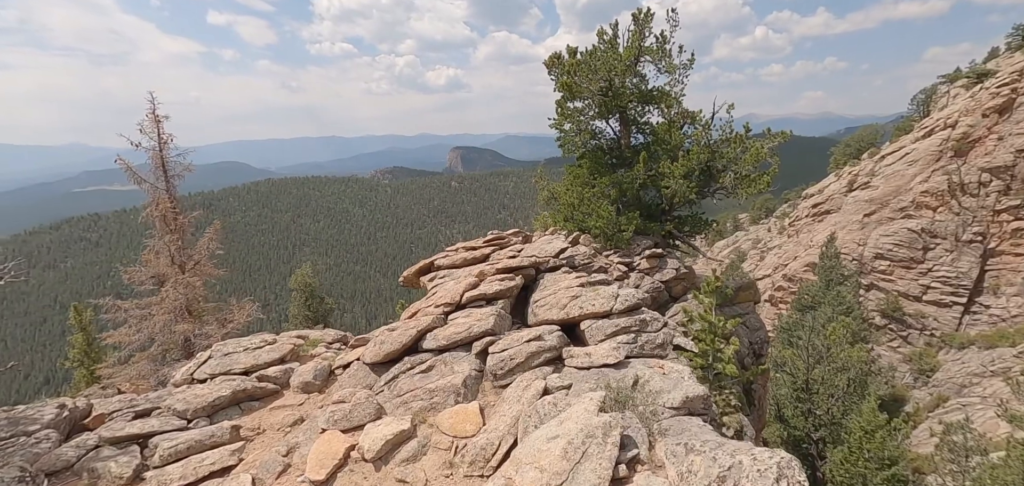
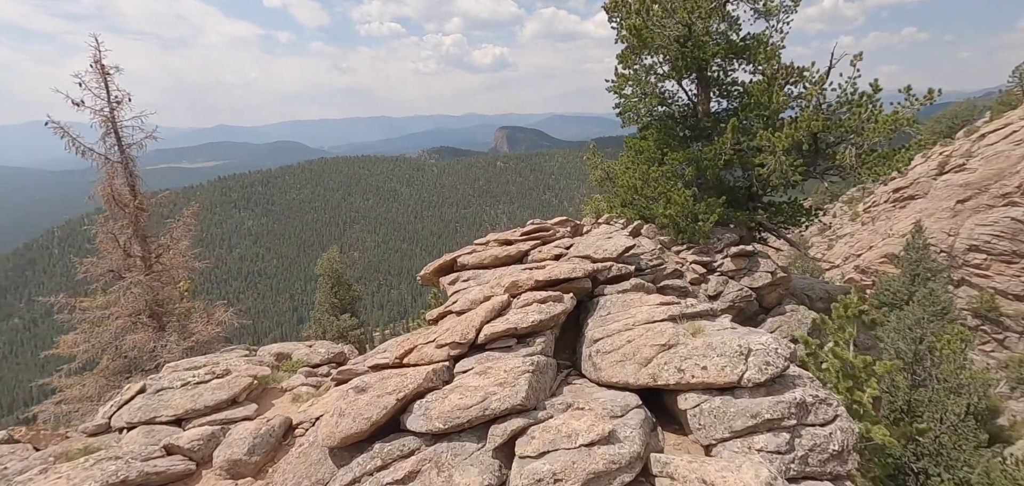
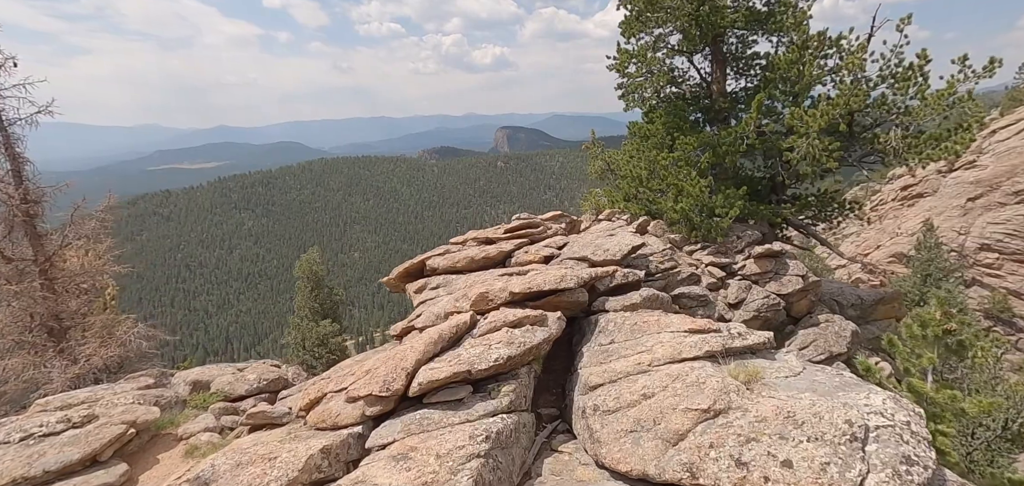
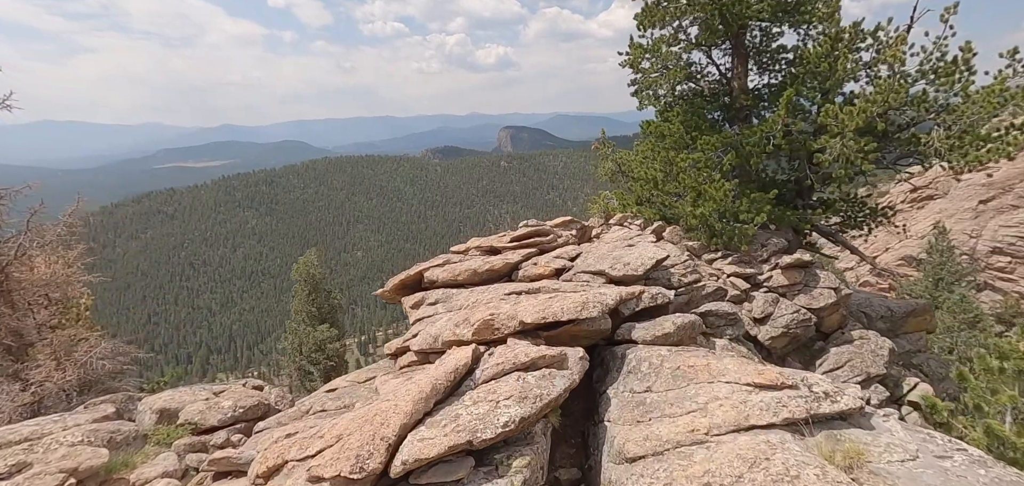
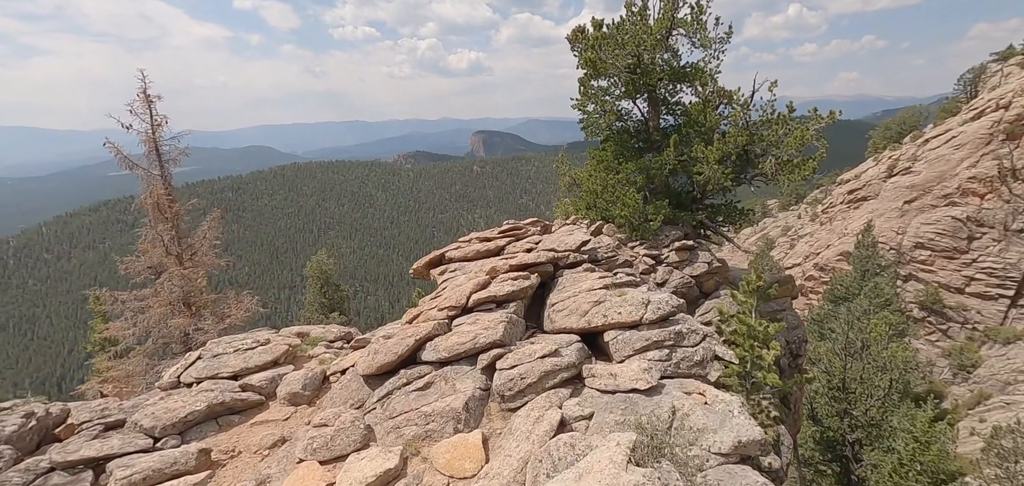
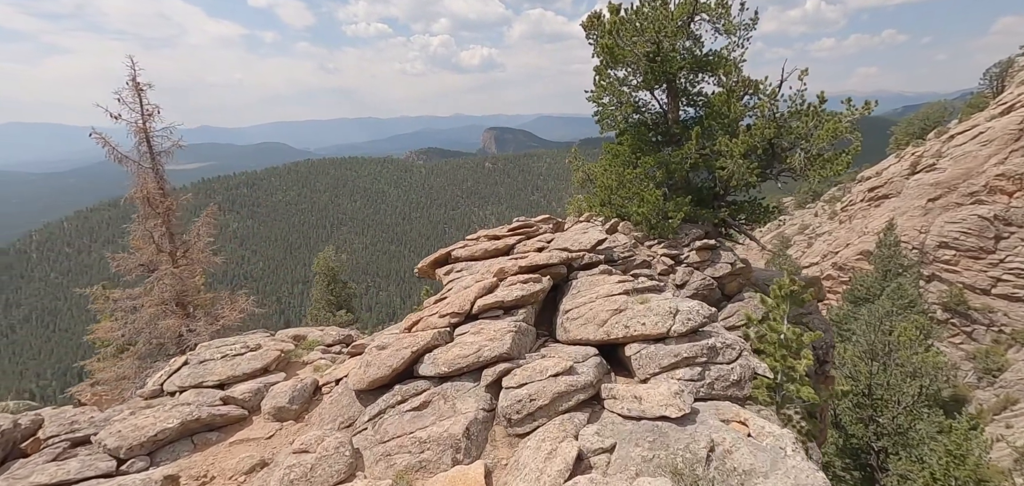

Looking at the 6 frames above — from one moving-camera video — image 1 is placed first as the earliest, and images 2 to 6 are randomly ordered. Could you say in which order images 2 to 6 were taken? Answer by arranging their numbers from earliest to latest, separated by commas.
5, 6, 2, 3, 4
